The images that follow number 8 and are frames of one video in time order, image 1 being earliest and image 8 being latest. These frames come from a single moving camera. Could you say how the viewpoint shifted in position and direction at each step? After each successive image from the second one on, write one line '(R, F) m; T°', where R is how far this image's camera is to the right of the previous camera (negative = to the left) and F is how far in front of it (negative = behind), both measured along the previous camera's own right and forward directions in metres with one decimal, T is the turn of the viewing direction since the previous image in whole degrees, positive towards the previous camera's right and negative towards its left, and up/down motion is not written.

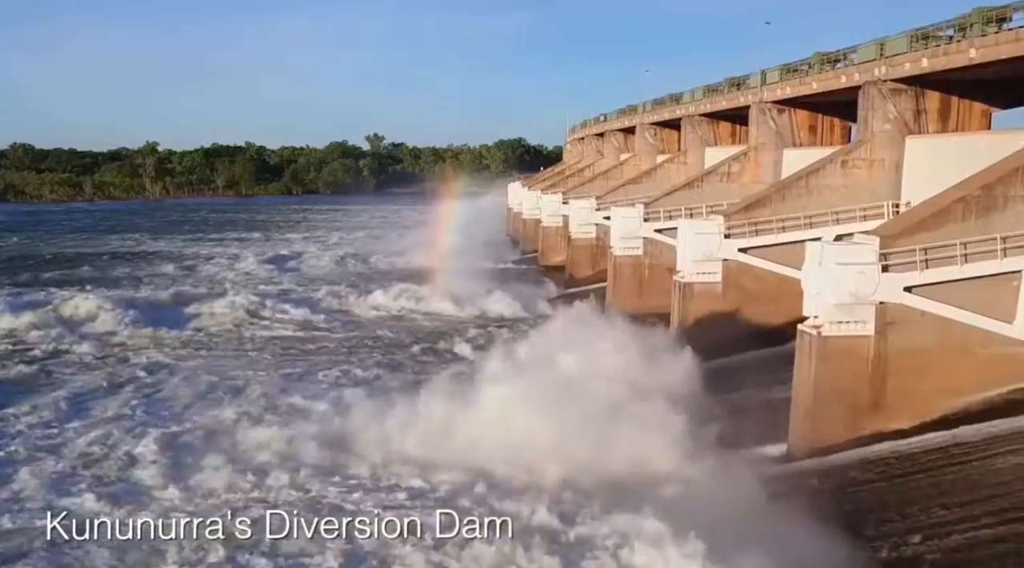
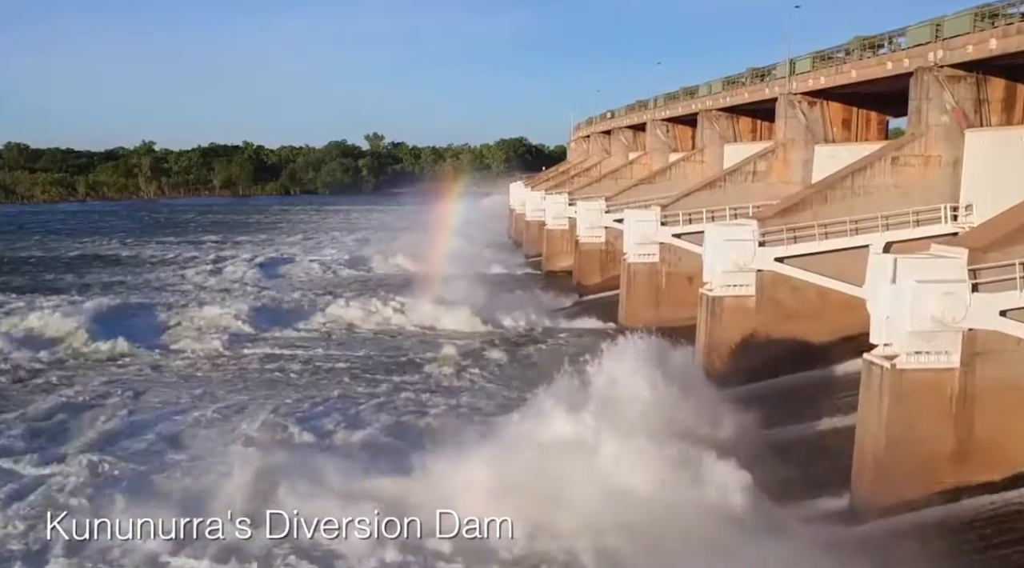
(-0.1, +2.2) m; 0°
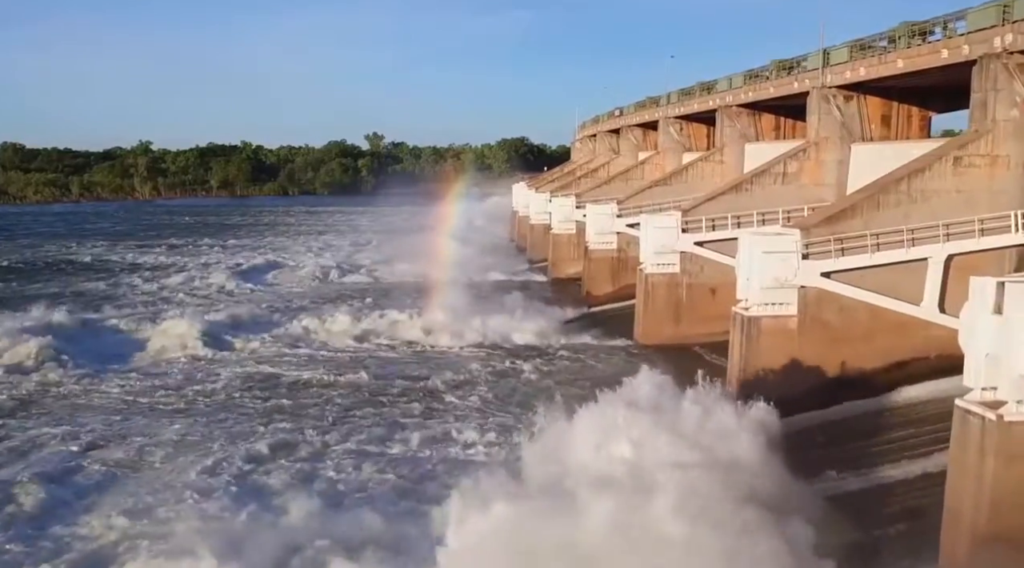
(-0.1, +2.0) m; 0°
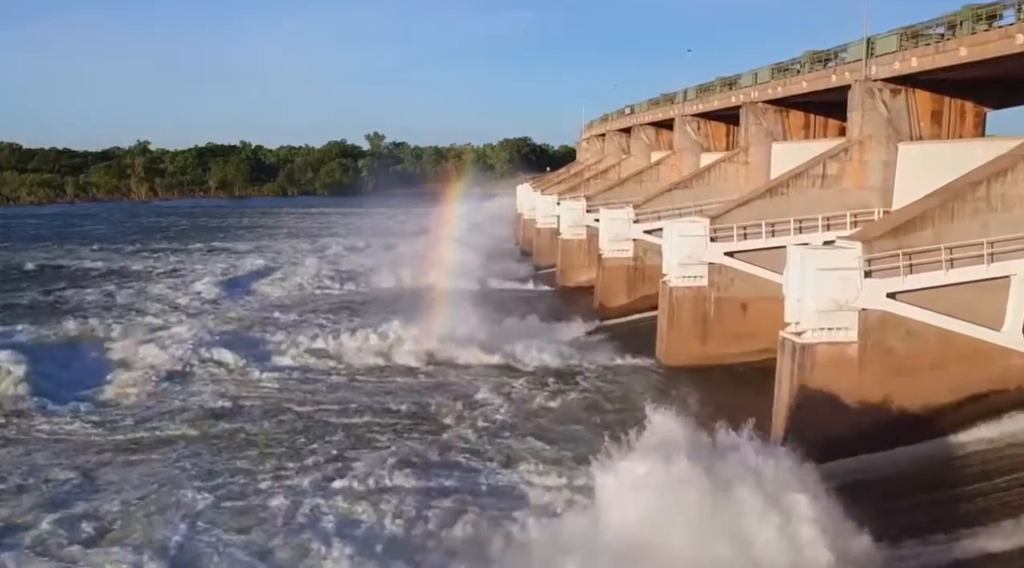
(-0.1, +1.9) m; 0°
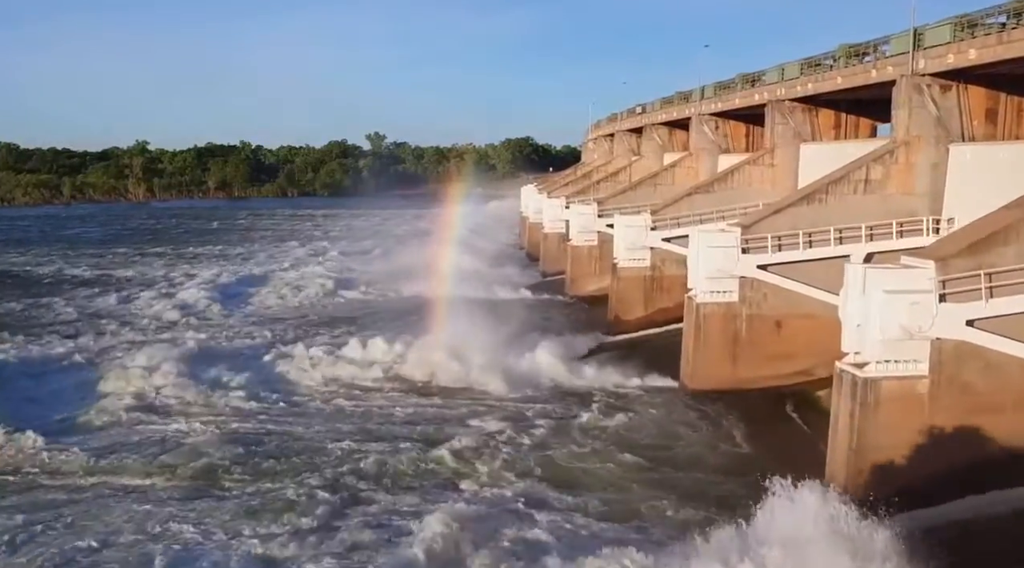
(-0.2, +1.6) m; 0°
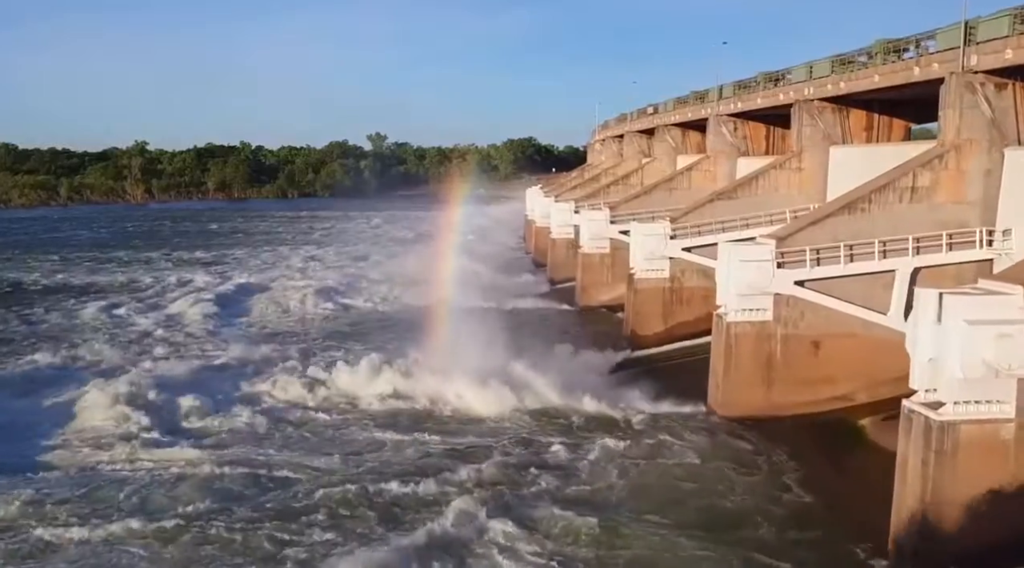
(-0.2, +1.4) m; 0°
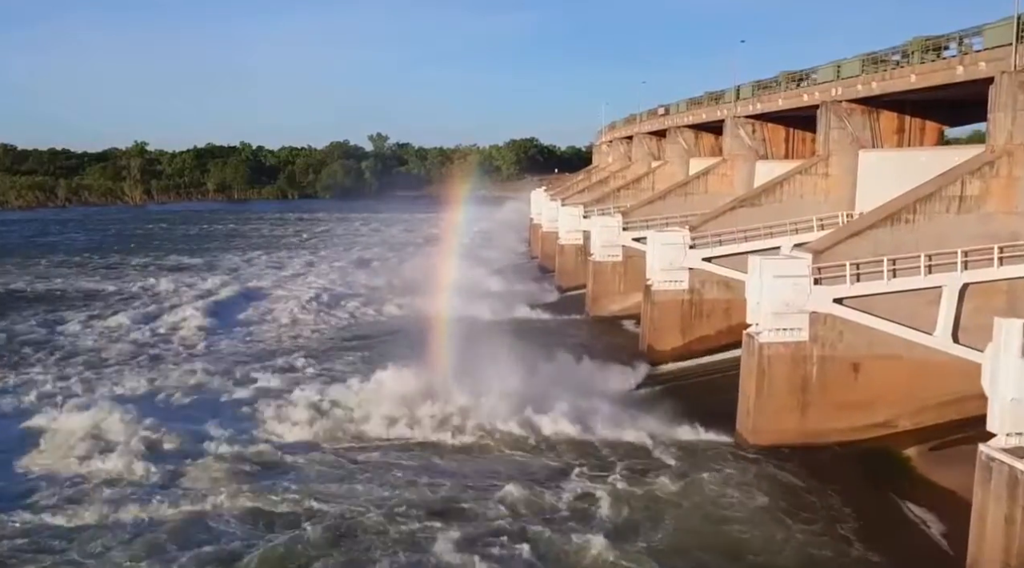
(-0.2, +1.1) m; 0°
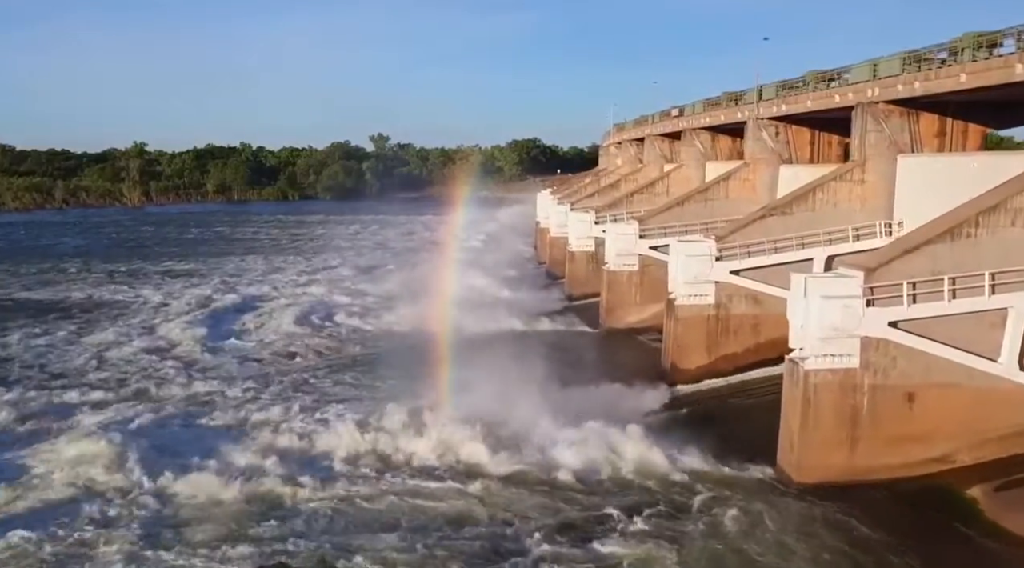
(-0.2, +1.3) m; 0°
